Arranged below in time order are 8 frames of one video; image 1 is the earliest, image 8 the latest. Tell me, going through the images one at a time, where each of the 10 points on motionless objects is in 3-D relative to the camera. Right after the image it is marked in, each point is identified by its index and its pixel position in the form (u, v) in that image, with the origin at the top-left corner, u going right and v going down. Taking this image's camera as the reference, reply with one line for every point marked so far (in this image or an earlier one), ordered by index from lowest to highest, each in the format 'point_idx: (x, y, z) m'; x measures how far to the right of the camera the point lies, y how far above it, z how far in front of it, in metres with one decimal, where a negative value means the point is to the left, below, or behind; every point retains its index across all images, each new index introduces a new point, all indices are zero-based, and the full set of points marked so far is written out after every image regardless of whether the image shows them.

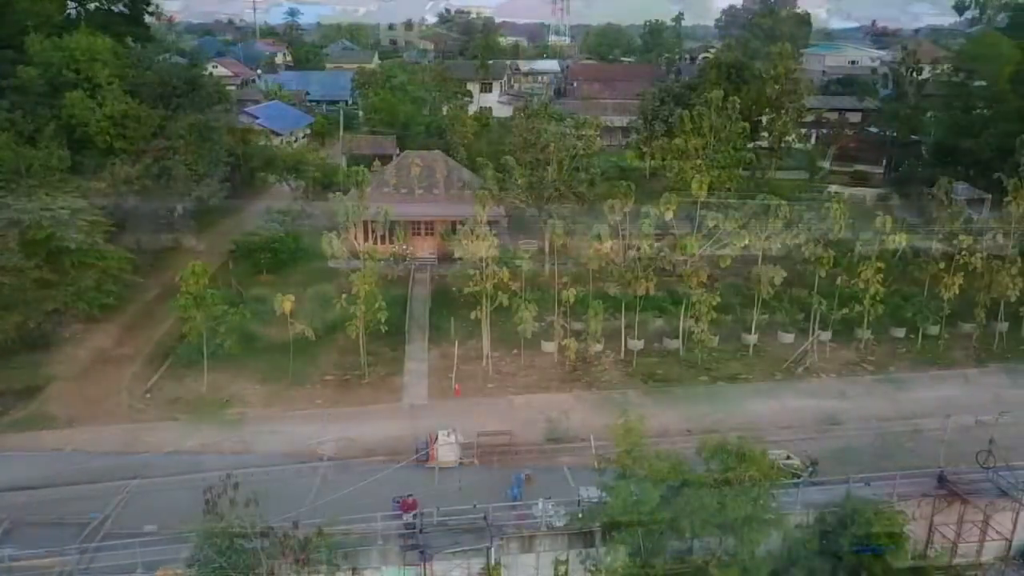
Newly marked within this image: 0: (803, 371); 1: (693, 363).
0: (+6.5, -1.9, +16.9) m
1: (+4.2, -1.7, +17.3) m
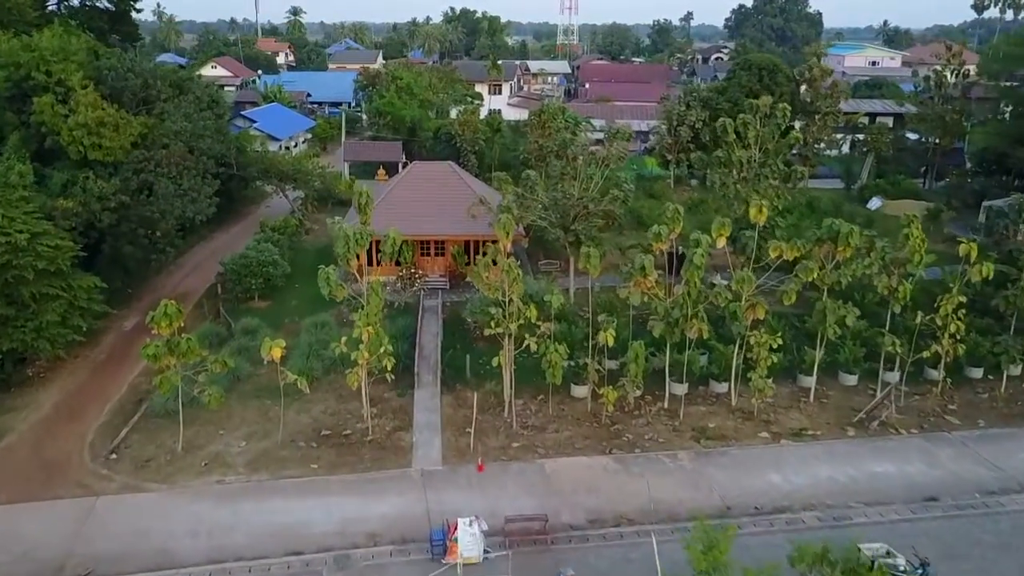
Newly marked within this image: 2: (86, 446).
0: (+7.0, -2.6, +14.5) m
1: (+4.7, -2.5, +15.0) m
2: (-7.8, -2.9, +13.8) m
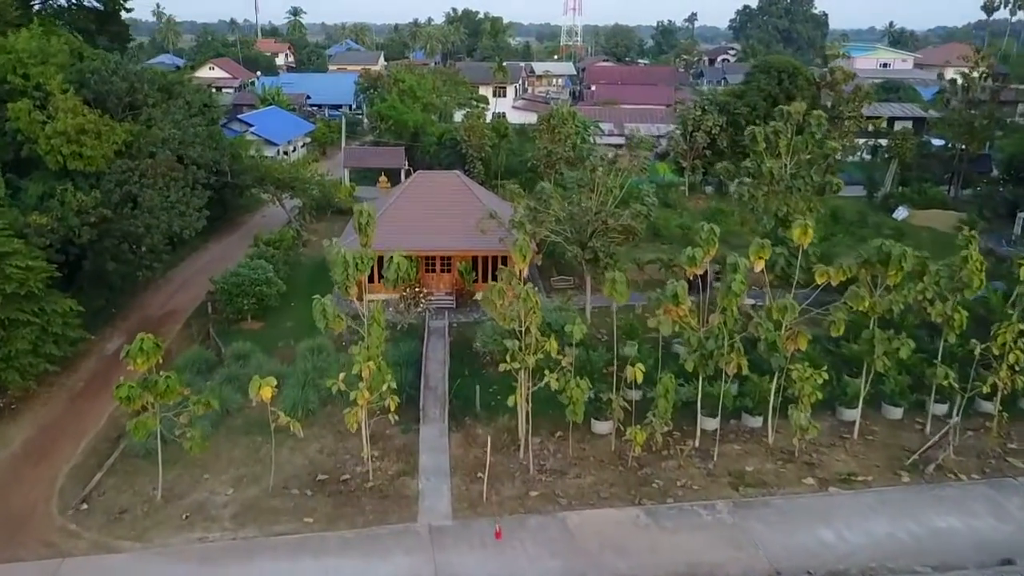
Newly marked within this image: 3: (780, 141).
0: (+7.3, -3.1, +13.1) m
1: (+5.0, -3.0, +13.6) m
2: (-7.5, -3.4, +12.4) m
3: (+6.3, +3.5, +17.7) m
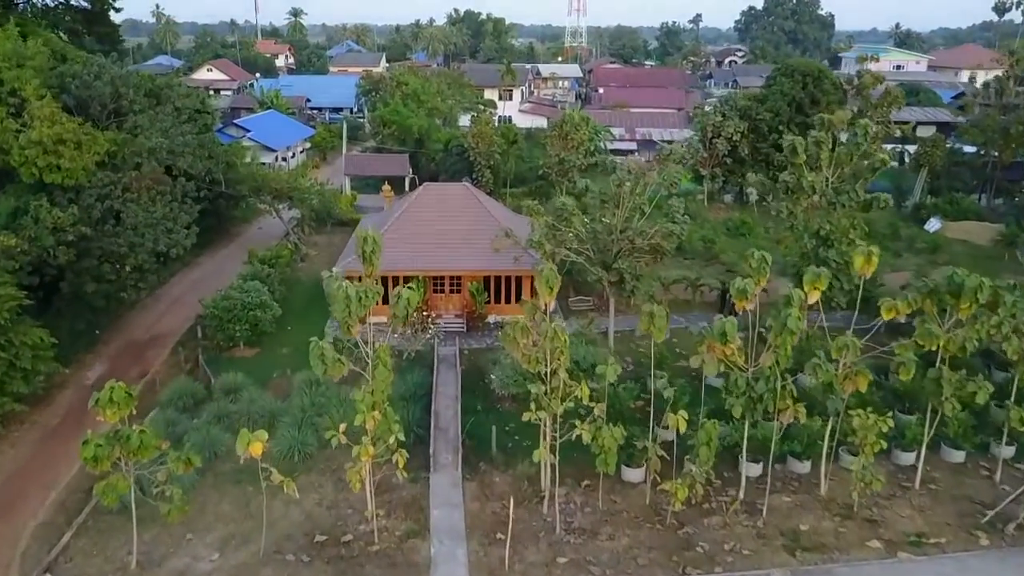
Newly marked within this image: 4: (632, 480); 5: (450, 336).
0: (+7.6, -3.7, +11.6) m
1: (+5.3, -3.5, +12.0) m
2: (-7.1, -3.9, +10.8) m
3: (+6.7, +2.9, +16.2) m
4: (+2.0, -3.2, +12.4) m
5: (-1.5, -1.1, +17.6) m
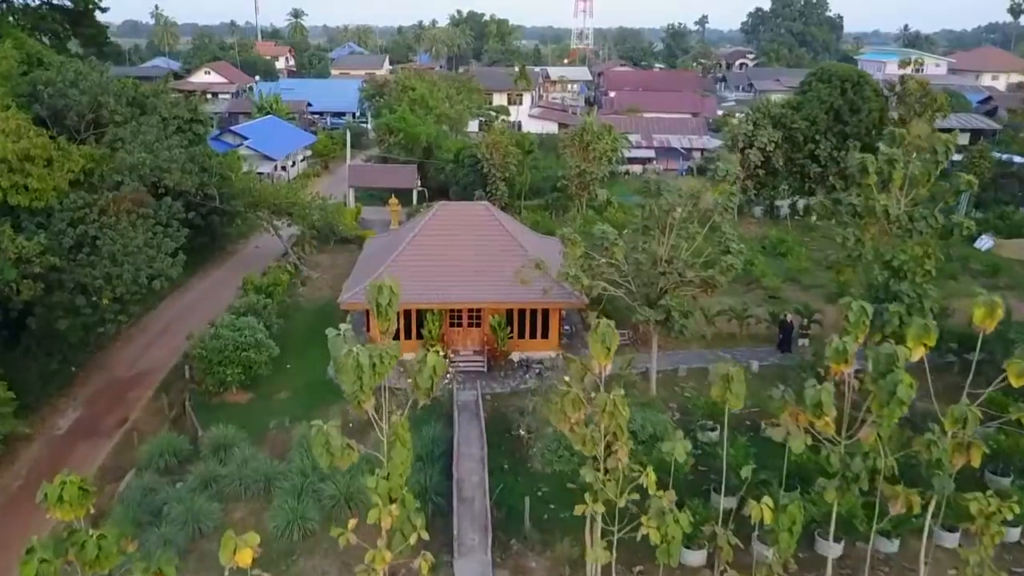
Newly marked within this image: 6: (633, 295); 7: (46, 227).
0: (+8.2, -4.4, +9.5) m
1: (+5.9, -4.3, +10.0) m
2: (-6.6, -4.6, +8.8) m
3: (+7.3, +2.2, +14.2) m
4: (+2.5, -3.9, +10.4) m
5: (-0.9, -1.8, +15.6) m
6: (+2.2, -0.1, +14.0) m
7: (-9.0, +1.2, +14.5) m
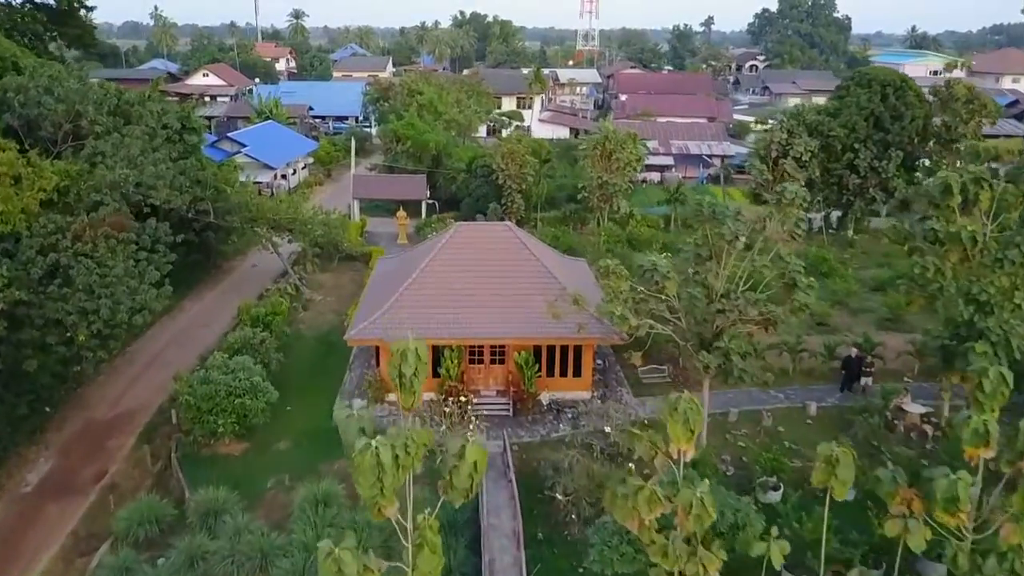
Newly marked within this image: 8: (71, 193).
0: (+8.7, -5.0, +7.7) m
1: (+6.4, -4.9, +8.2) m
2: (-6.1, -5.2, +7.0) m
3: (+7.8, +1.6, +12.4) m
4: (+3.1, -4.5, +8.6) m
5: (-0.4, -2.4, +13.8) m
6: (+2.8, -0.8, +12.2) m
7: (-8.4, +0.6, +12.7) m
8: (-8.1, +1.7, +13.9) m
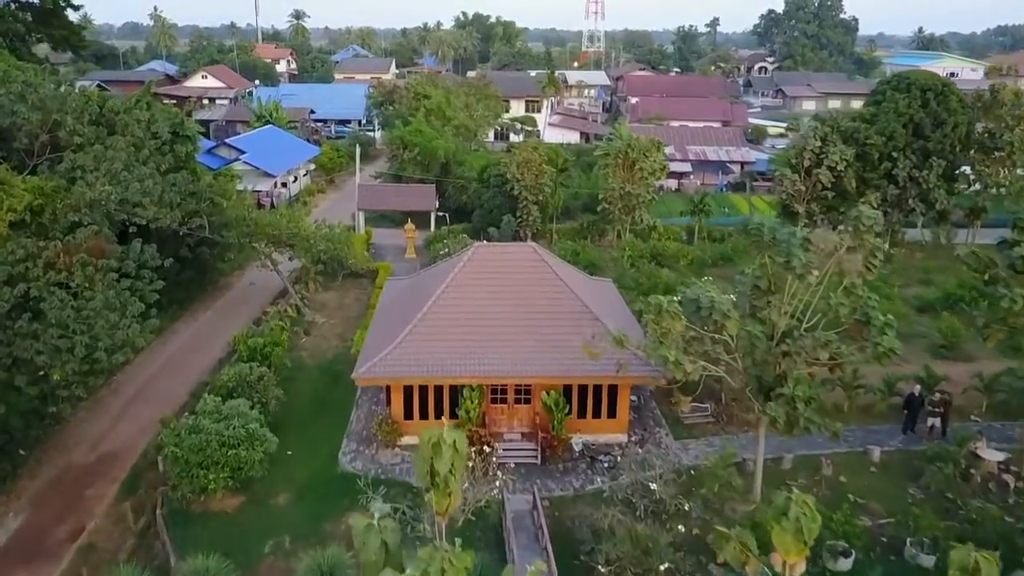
0: (+9.2, -5.5, +6.2) m
1: (+6.9, -5.4, +6.7) m
2: (-5.6, -5.8, +5.5) m
3: (+8.3, +1.0, +10.9) m
4: (+3.5, -5.0, +7.0) m
5: (+0.1, -3.0, +12.2) m
6: (+3.3, -1.3, +10.7) m
7: (-7.9, 0.0, +11.1) m
8: (-7.6, +1.2, +12.3) m
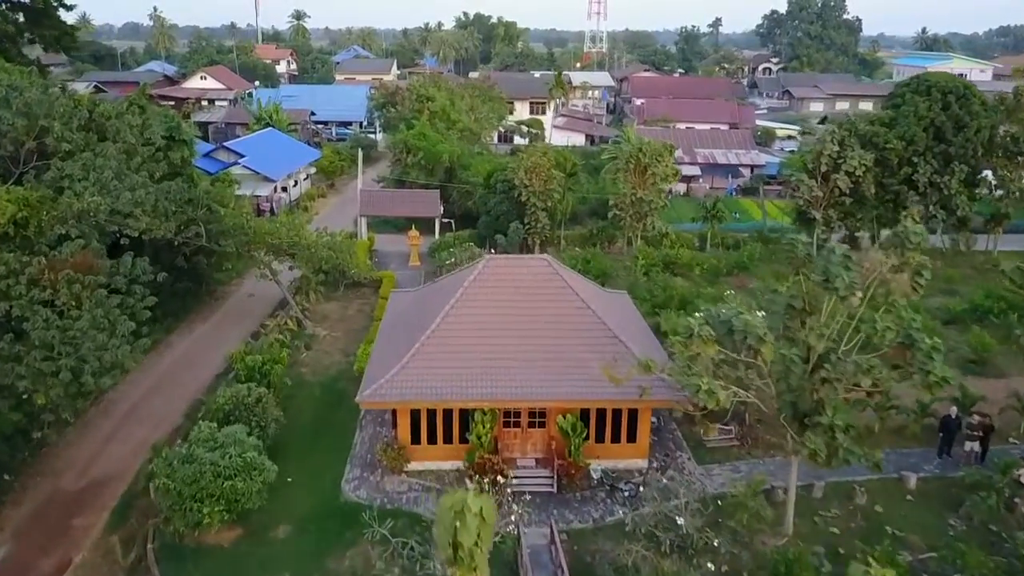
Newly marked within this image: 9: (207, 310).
0: (+9.4, -5.8, +5.4) m
1: (+7.1, -5.7, +5.9) m
2: (-5.4, -6.0, +4.7) m
3: (+8.5, +0.8, +10.1) m
4: (+3.8, -5.3, +6.3) m
5: (+0.3, -3.2, +11.5) m
6: (+3.5, -1.6, +10.0) m
7: (-7.7, -0.2, +10.4) m
8: (-7.4, +0.9, +11.6) m
9: (-7.9, -0.6, +19.4) m
